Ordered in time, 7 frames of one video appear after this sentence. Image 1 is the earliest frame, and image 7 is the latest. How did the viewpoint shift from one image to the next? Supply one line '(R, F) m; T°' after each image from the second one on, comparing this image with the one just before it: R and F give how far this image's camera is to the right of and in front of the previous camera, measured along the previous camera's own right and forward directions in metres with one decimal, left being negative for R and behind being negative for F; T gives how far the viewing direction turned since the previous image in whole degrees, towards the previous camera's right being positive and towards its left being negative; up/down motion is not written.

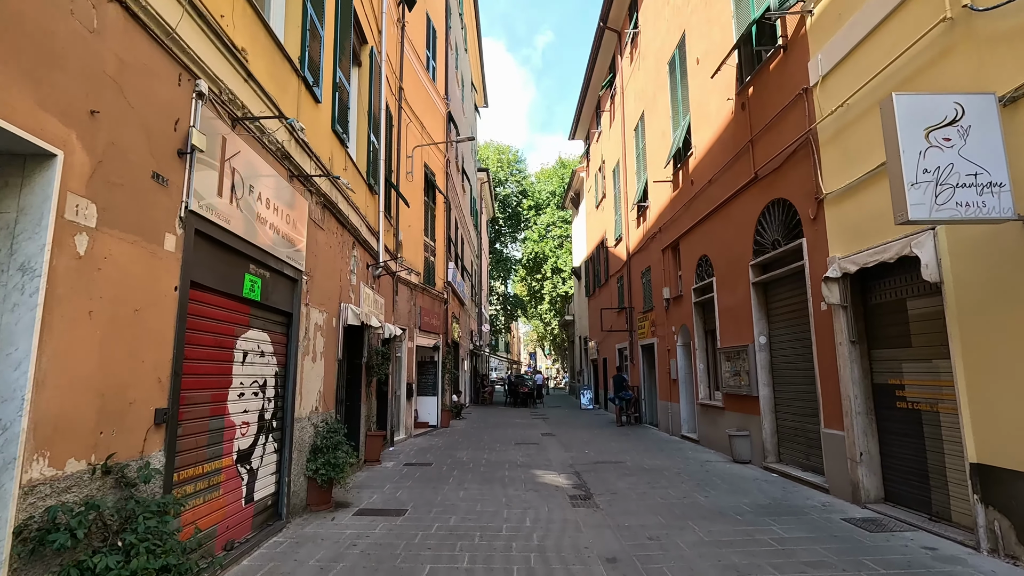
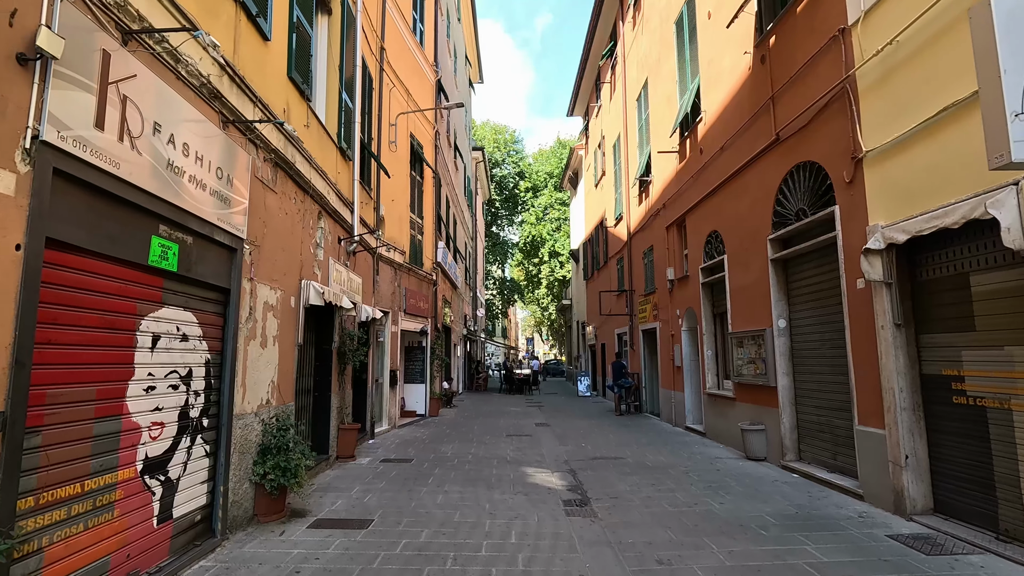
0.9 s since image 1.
(+0.1, +0.9) m; 0°
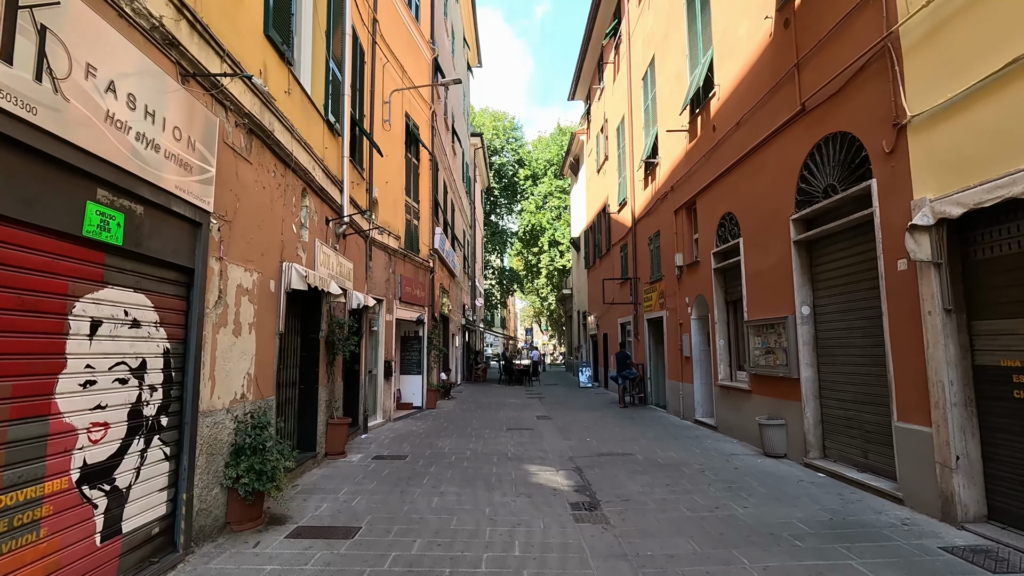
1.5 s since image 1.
(0.0, +0.6) m; 0°
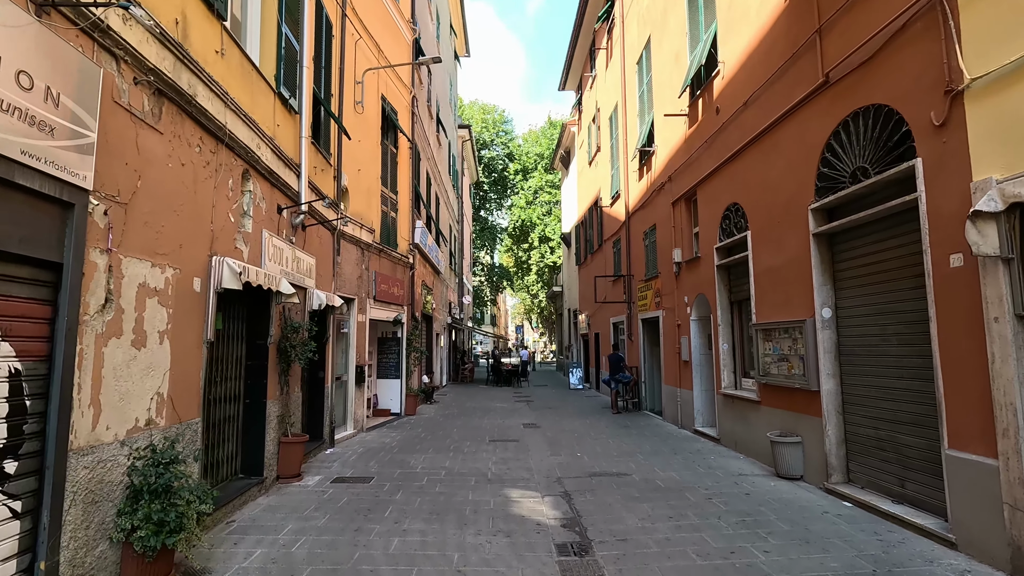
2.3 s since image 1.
(+0.1, +0.9) m; +1°
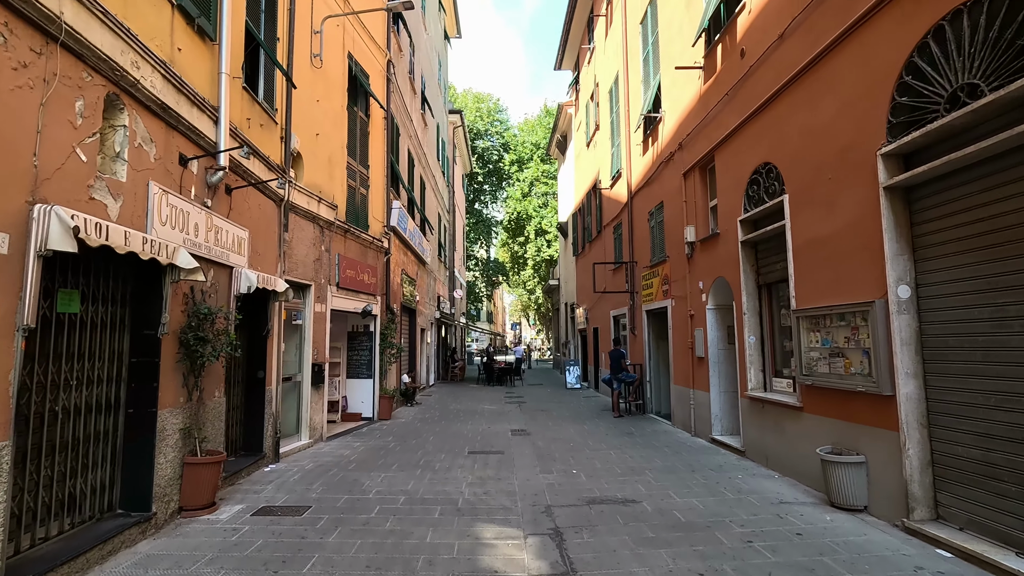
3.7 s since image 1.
(+0.2, +1.5) m; 0°
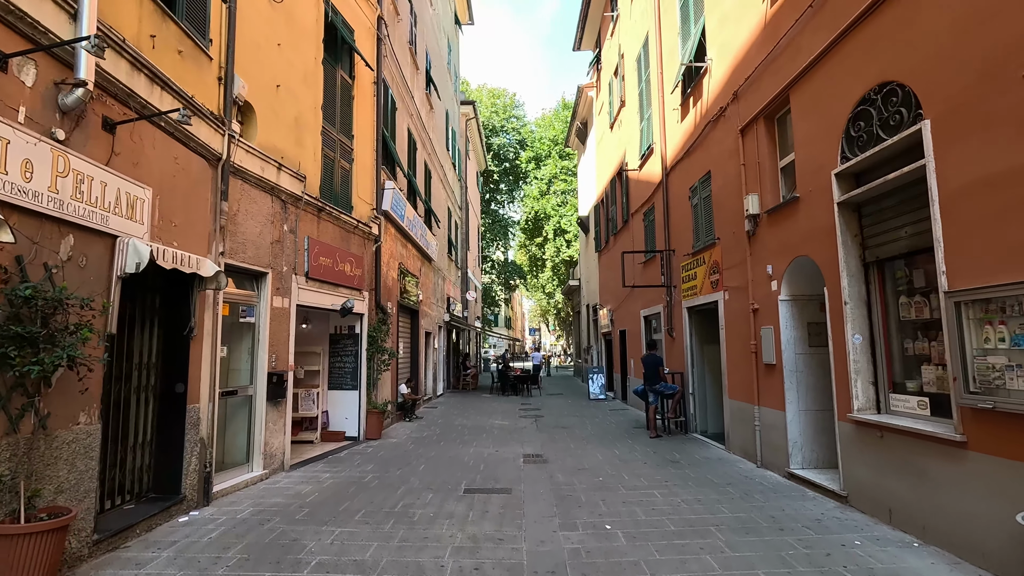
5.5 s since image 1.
(+0.1, +1.9) m; -2°
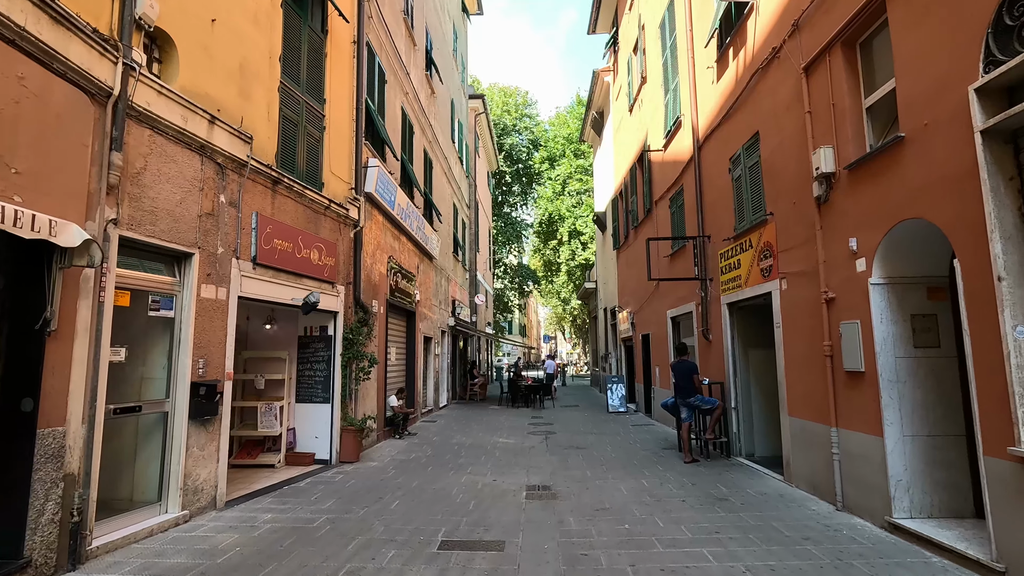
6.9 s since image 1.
(+0.2, +1.6) m; -2°
